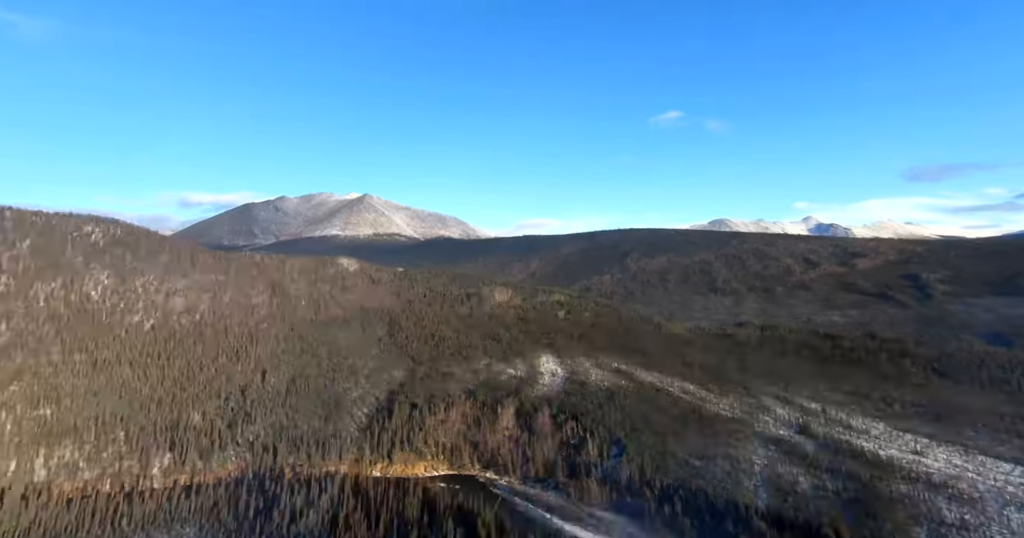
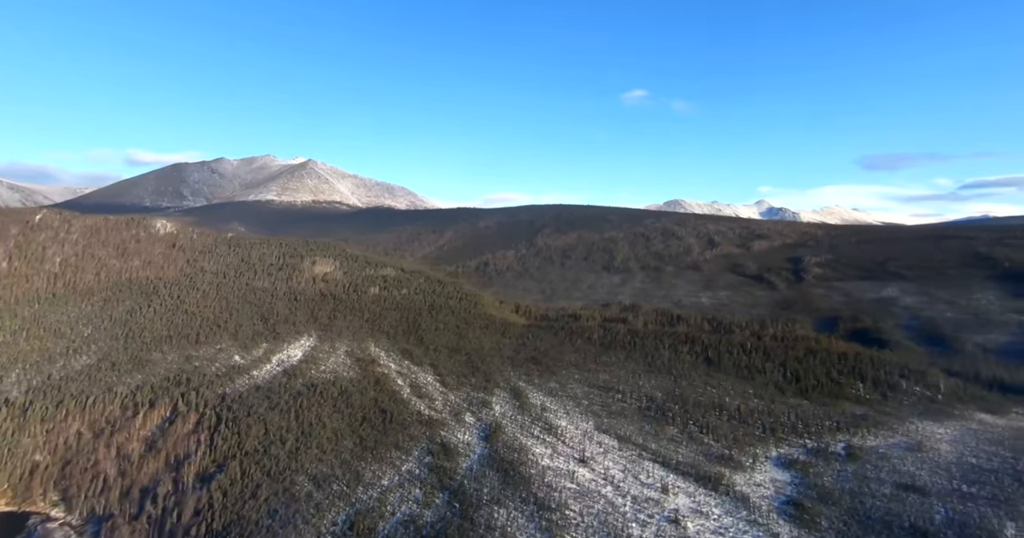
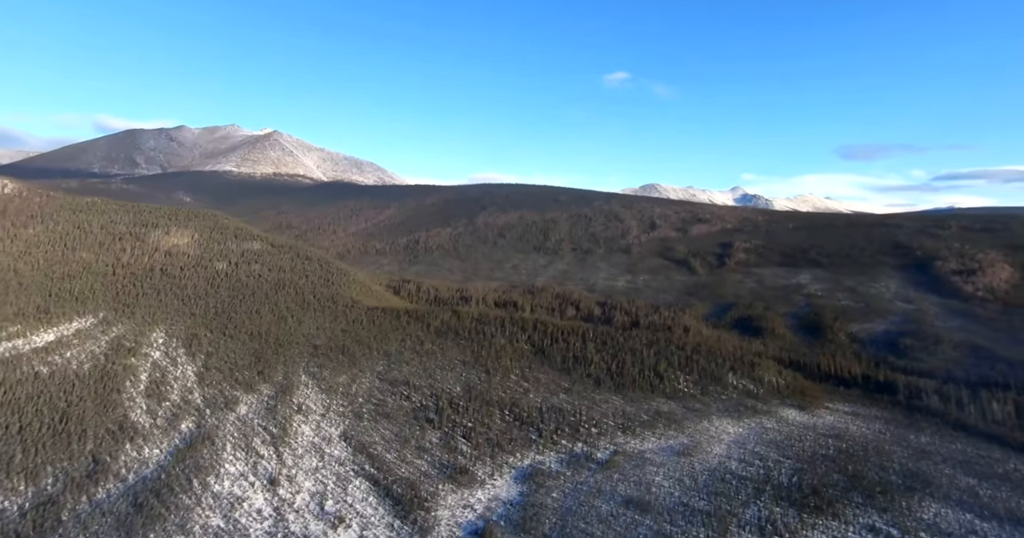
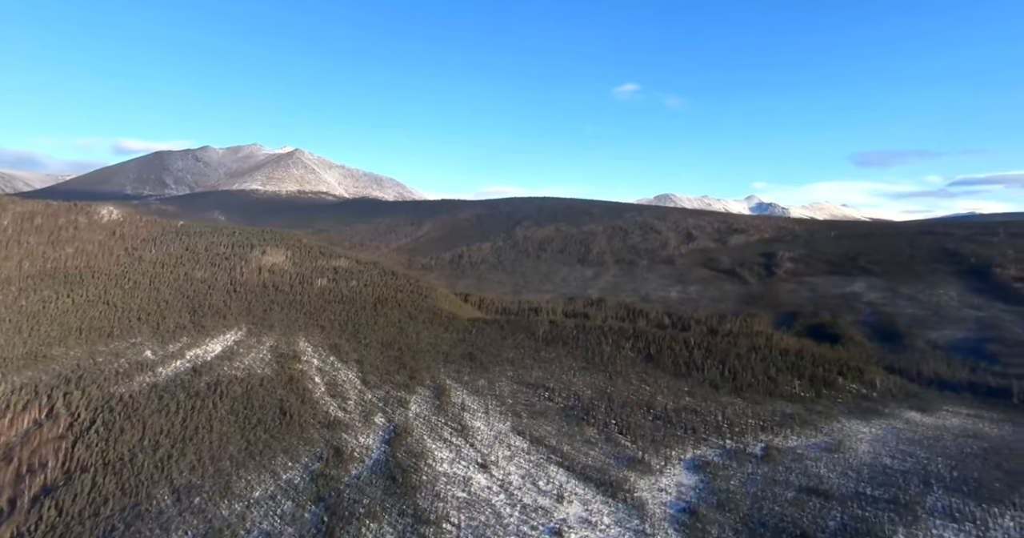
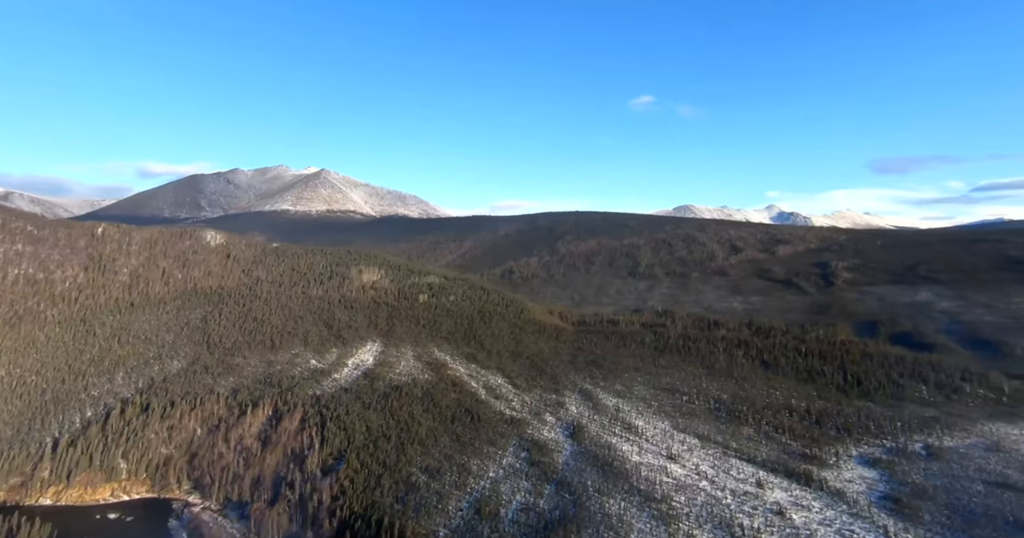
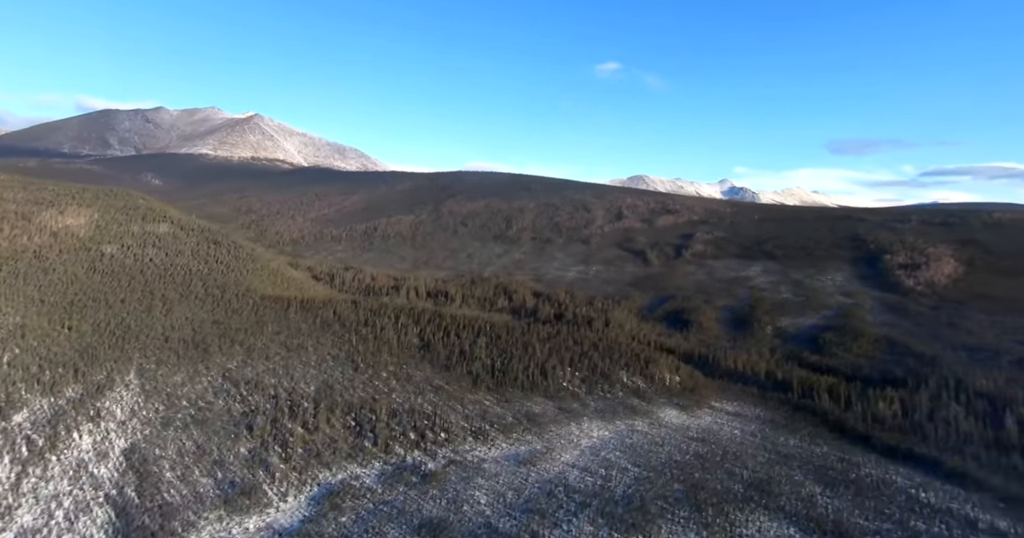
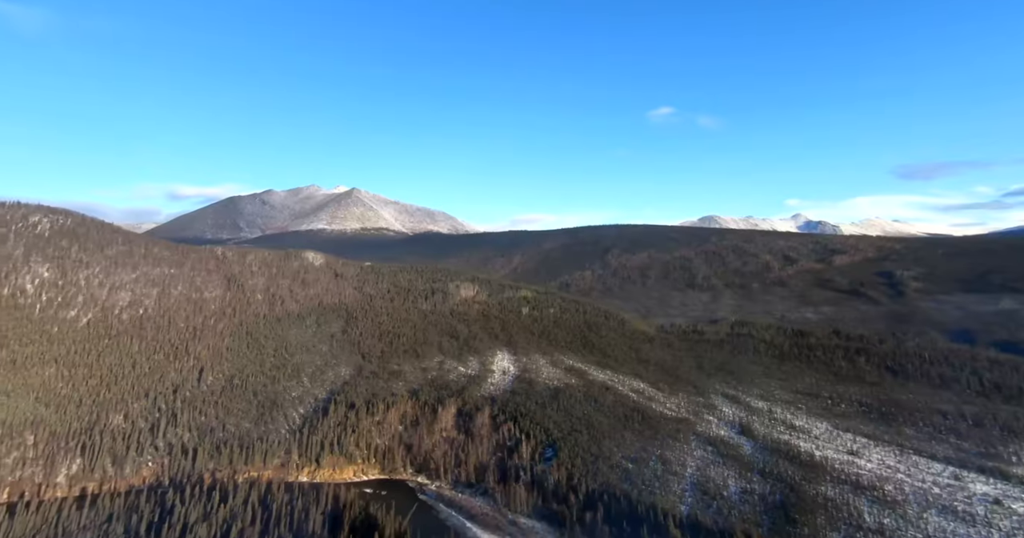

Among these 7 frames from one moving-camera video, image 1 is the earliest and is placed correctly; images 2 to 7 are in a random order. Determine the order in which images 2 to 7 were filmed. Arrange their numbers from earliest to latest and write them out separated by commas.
7, 5, 2, 4, 3, 6
